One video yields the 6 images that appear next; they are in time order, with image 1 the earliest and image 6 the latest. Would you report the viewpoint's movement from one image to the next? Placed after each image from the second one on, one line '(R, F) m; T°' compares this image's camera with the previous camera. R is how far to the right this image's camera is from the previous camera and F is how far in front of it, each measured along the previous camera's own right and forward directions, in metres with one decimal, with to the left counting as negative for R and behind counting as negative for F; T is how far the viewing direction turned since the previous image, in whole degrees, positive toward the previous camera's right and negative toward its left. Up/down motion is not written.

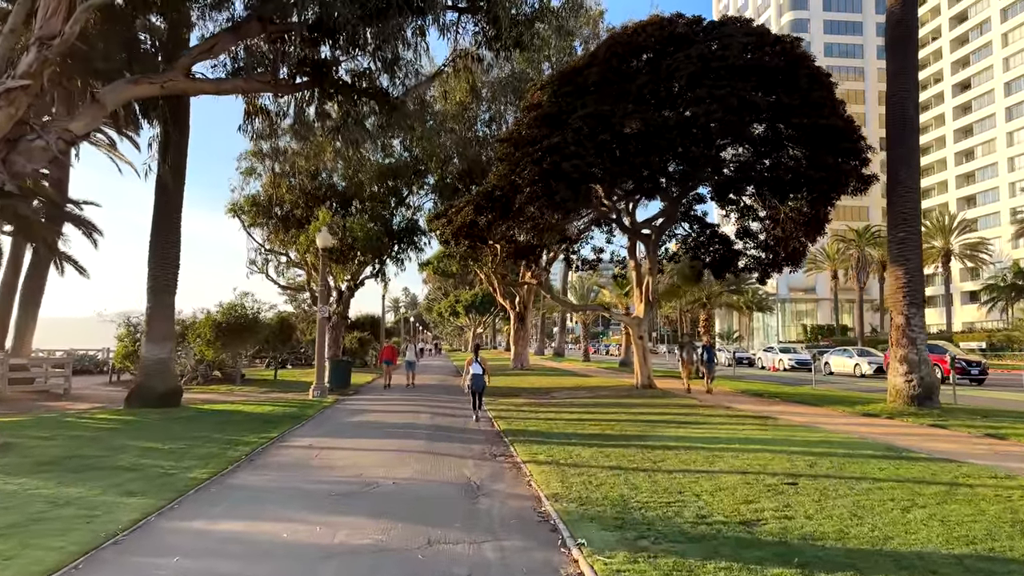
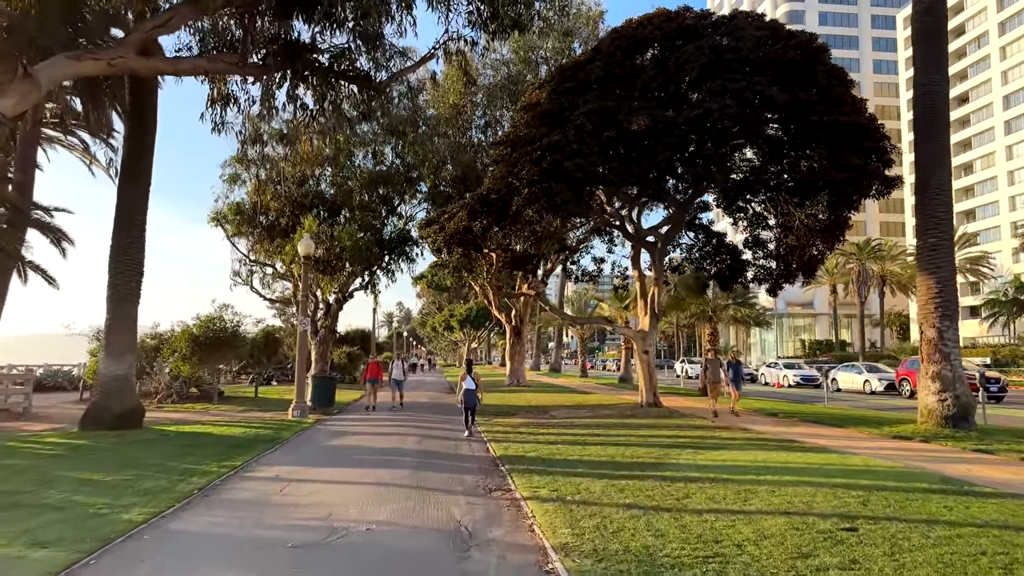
(0.0, +1.3) m; 0°
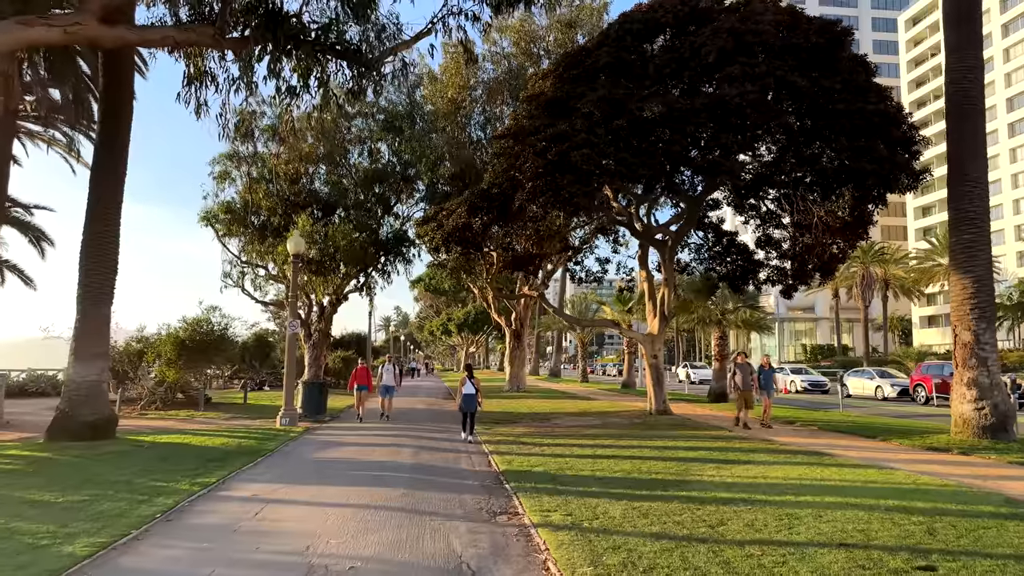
(-0.1, +1.0) m; 0°
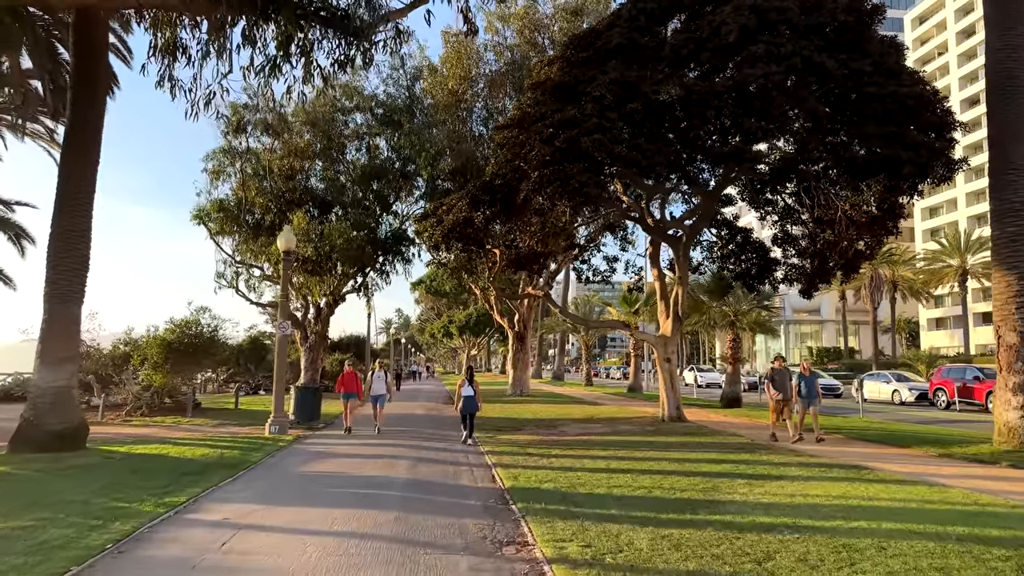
(-0.1, +1.0) m; 0°
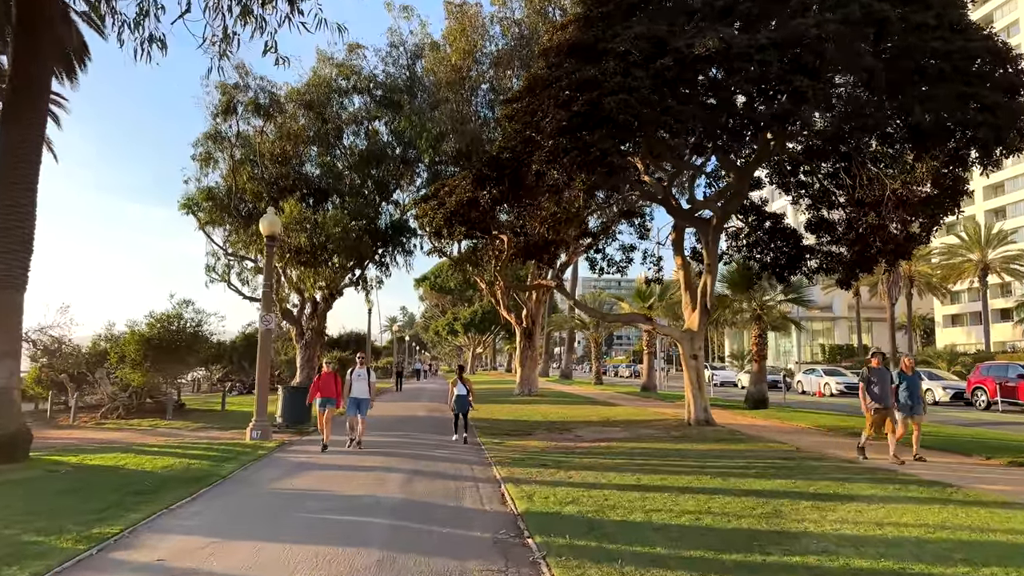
(-0.1, +1.6) m; 0°
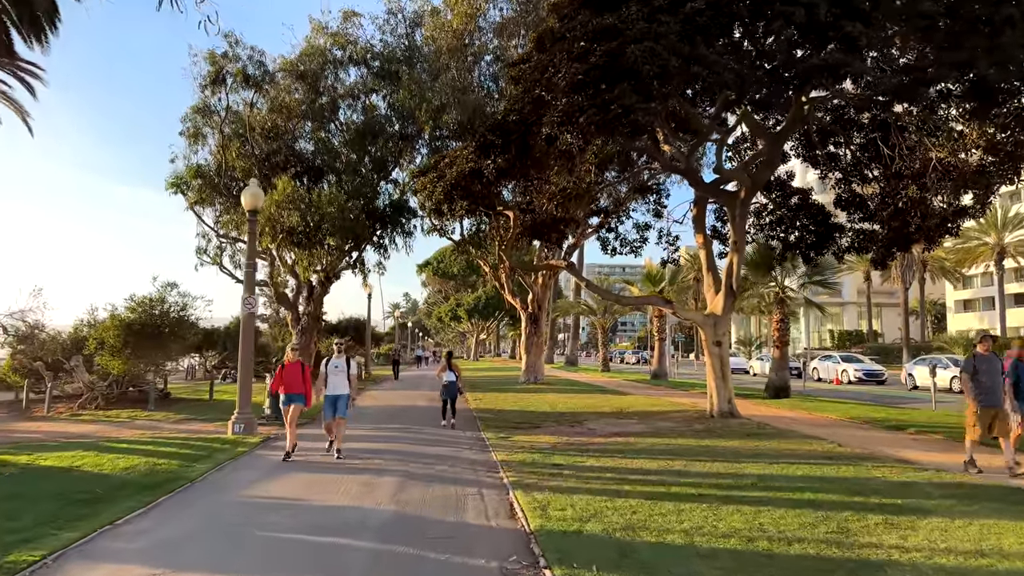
(-0.1, +1.3) m; 0°
